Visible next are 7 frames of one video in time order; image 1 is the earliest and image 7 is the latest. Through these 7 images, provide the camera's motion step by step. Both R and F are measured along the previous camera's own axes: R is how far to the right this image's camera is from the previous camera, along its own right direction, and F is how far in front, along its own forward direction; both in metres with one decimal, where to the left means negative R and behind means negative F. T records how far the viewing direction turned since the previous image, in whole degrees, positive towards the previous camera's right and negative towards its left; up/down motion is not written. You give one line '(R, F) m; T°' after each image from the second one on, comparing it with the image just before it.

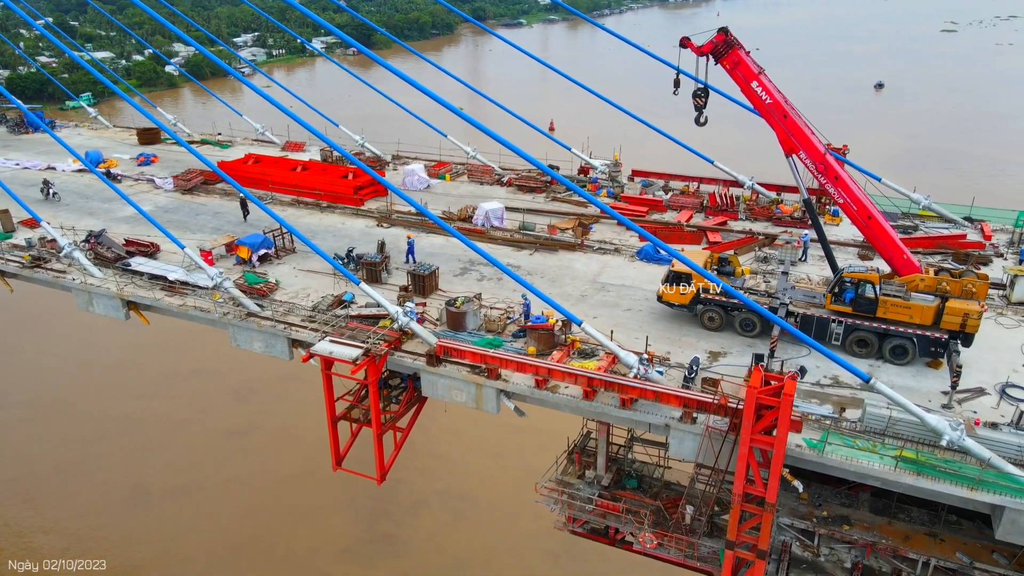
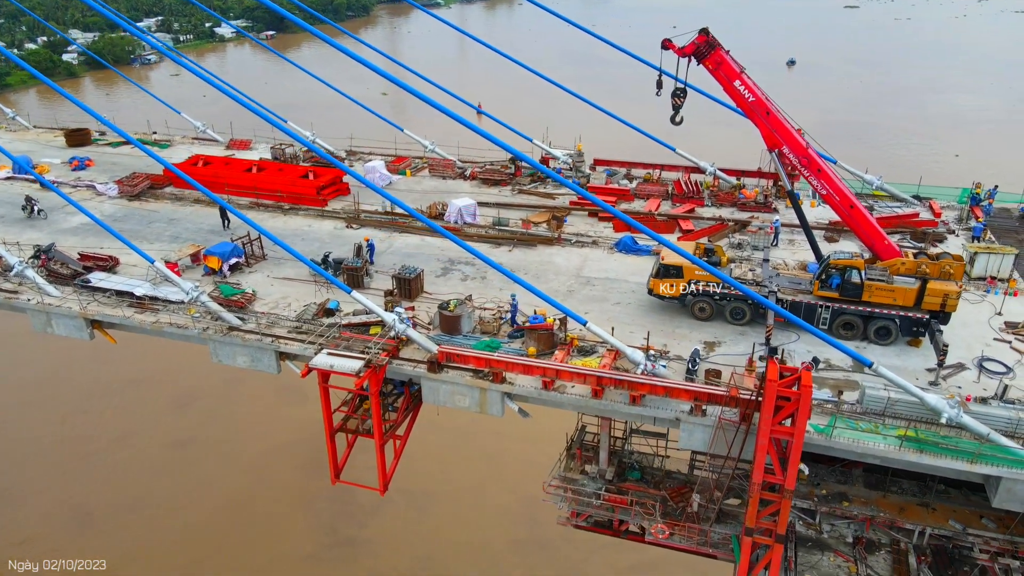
(-1.9, +0.2) m; +5°
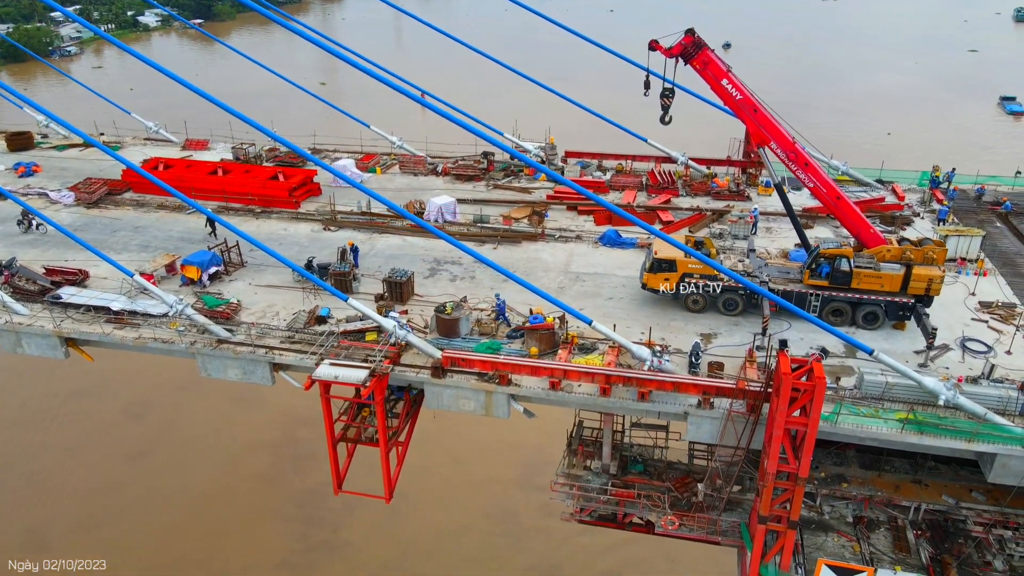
(-1.5, +0.2) m; +4°
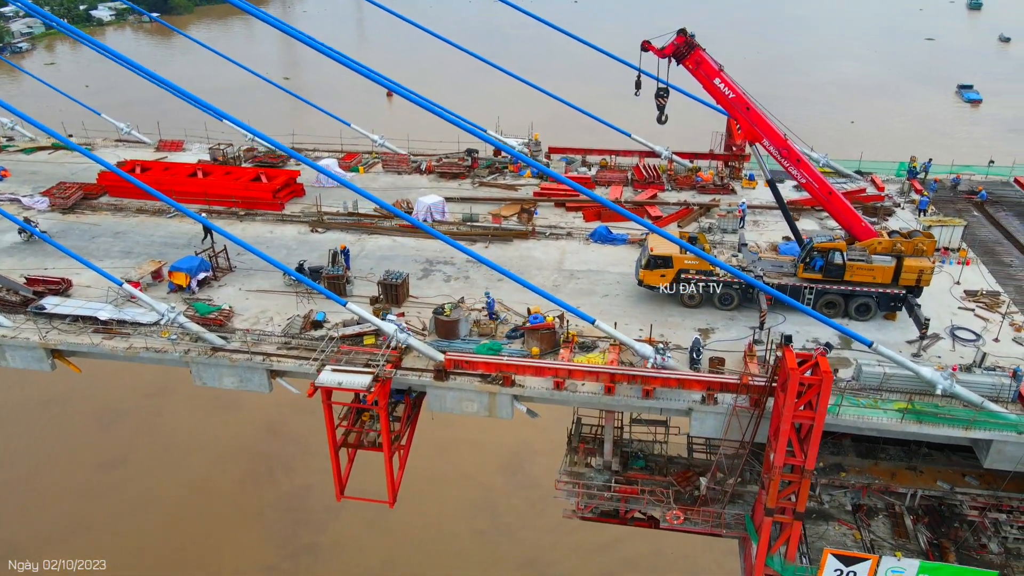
(-0.9, +0.1) m; +2°
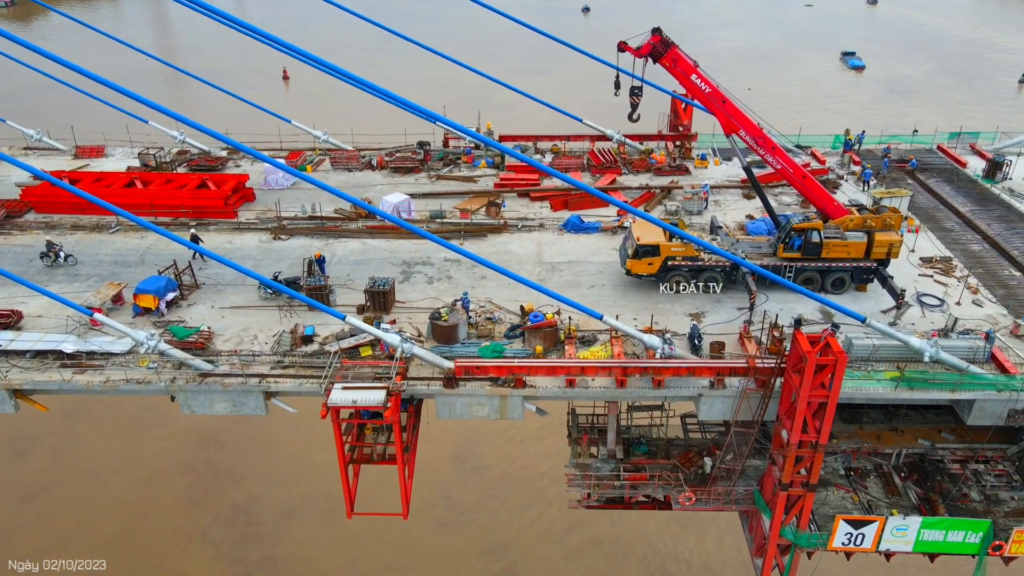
(-2.5, +0.3) m; +7°
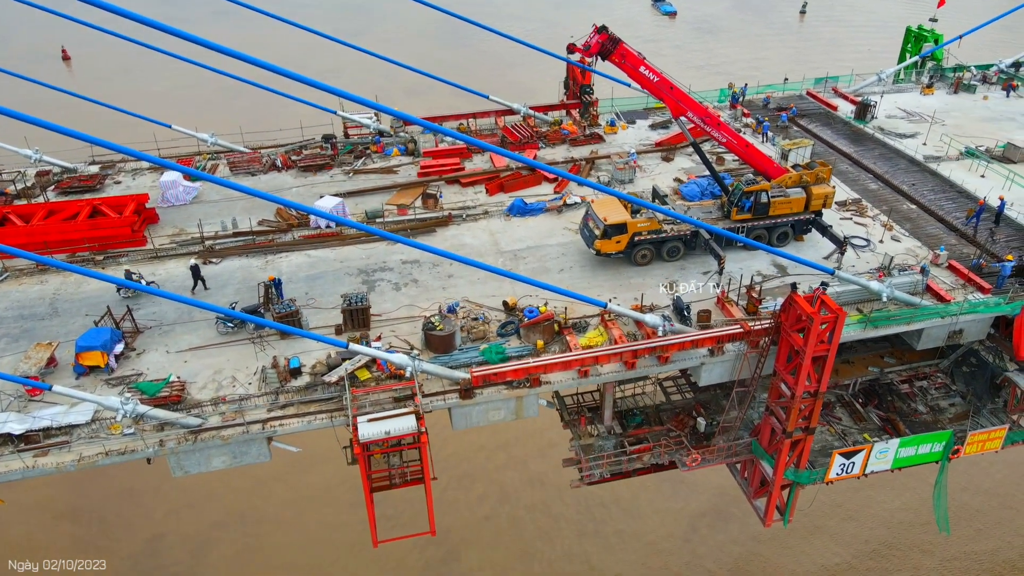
(-4.2, +0.6) m; +12°
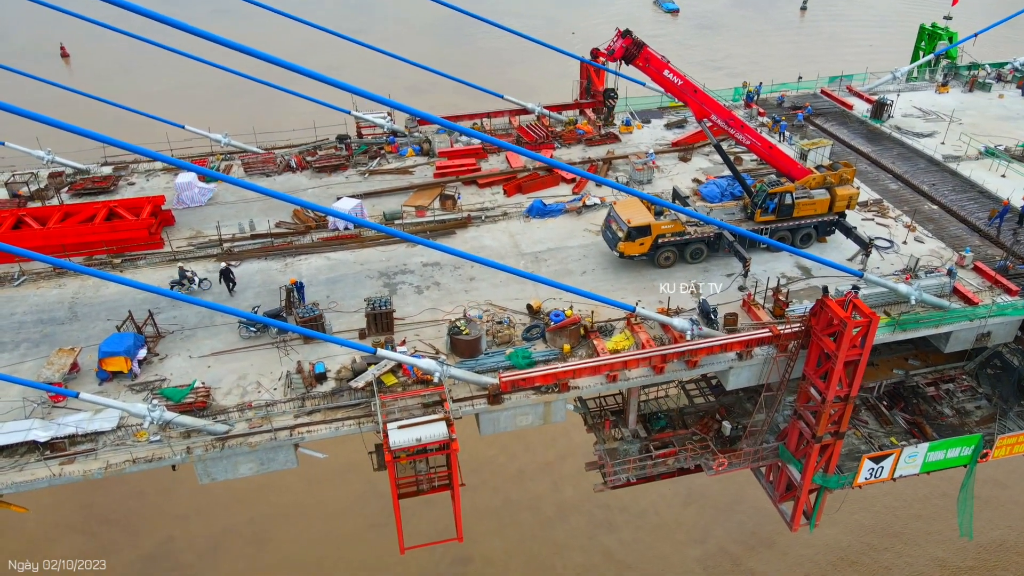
(-0.8, +0.2) m; 0°
